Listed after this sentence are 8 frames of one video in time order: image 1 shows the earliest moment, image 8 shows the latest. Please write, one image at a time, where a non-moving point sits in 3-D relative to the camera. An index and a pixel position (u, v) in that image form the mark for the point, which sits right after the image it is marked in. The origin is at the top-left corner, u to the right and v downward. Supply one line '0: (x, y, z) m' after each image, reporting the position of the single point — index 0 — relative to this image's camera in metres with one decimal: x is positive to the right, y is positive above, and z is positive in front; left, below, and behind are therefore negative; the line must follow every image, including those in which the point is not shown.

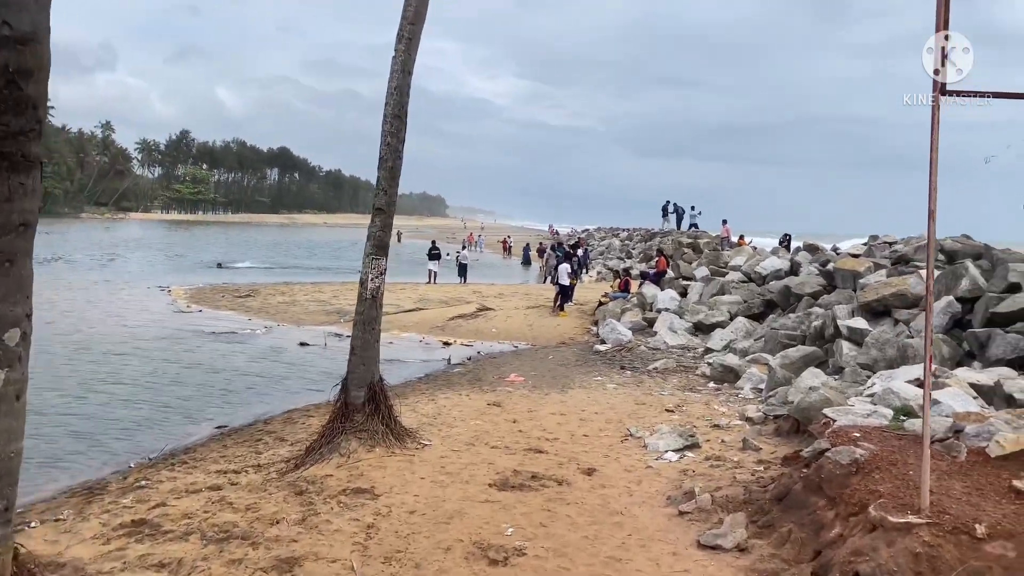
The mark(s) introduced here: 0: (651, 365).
0: (+1.8, -1.0, +11.0) m
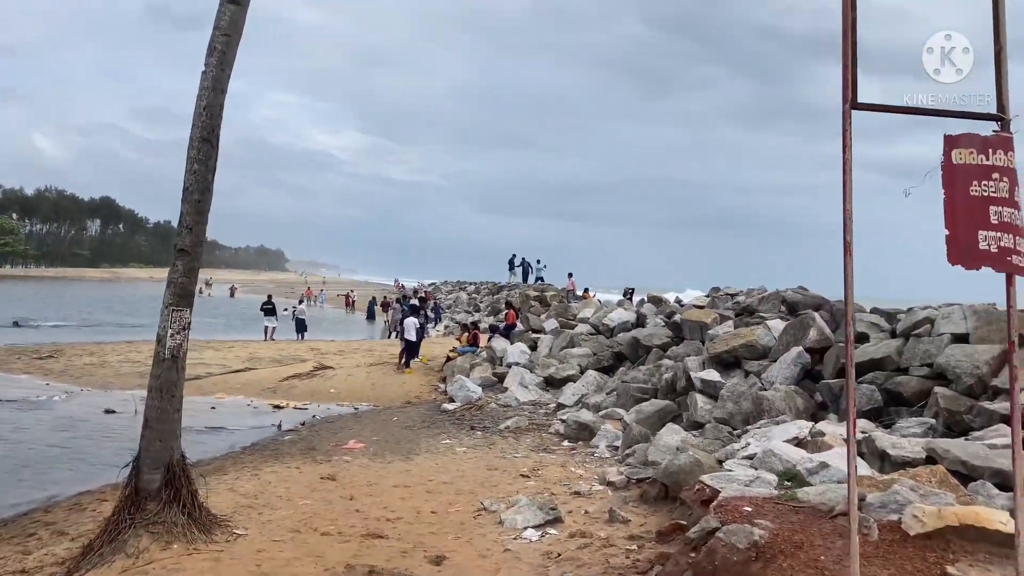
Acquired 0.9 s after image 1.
0: (-0.1, -1.7, +10.3) m
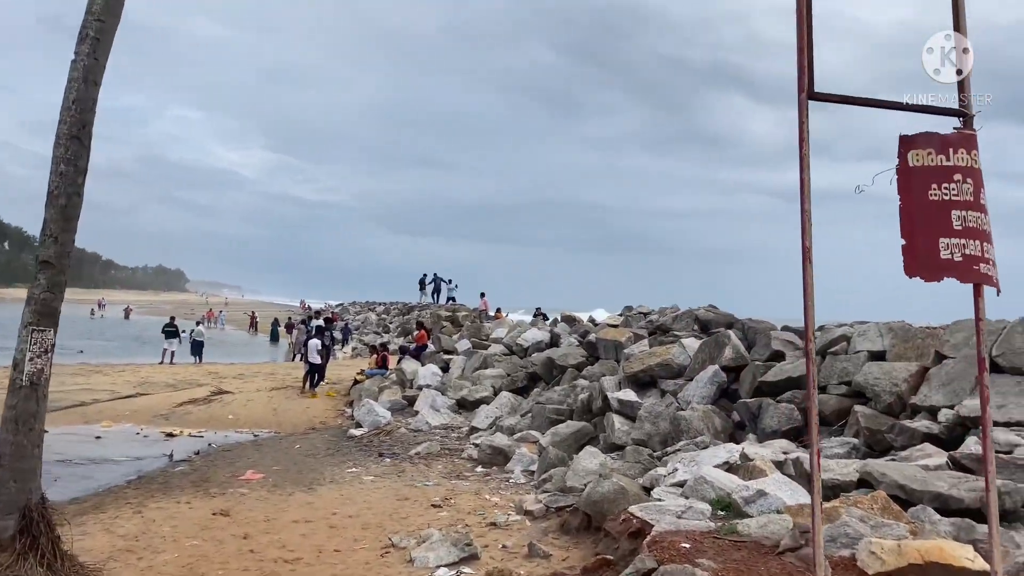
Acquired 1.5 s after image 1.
0: (-1.2, -1.9, +9.8) m
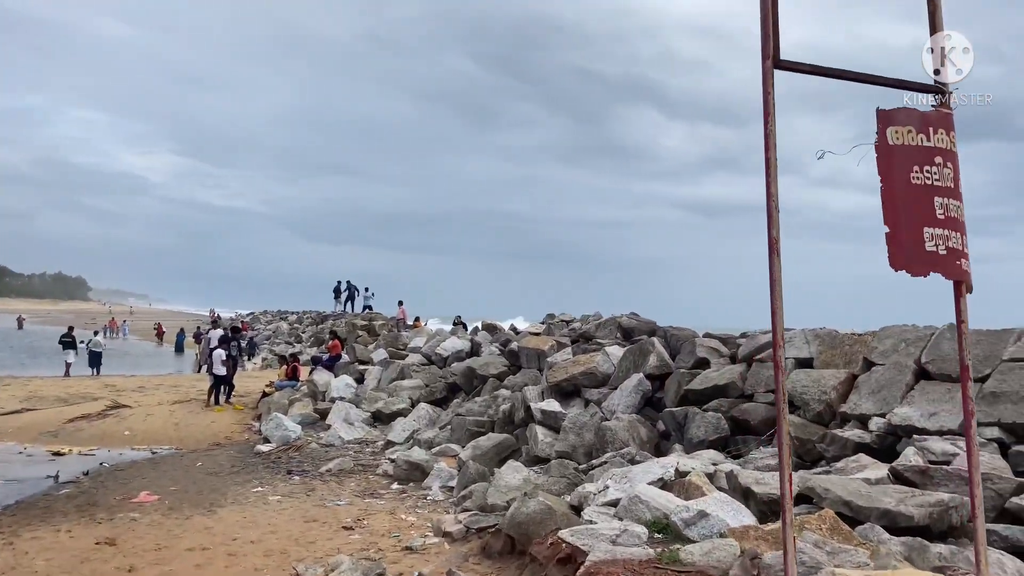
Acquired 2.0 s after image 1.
0: (-2.1, -2.0, +9.3) m
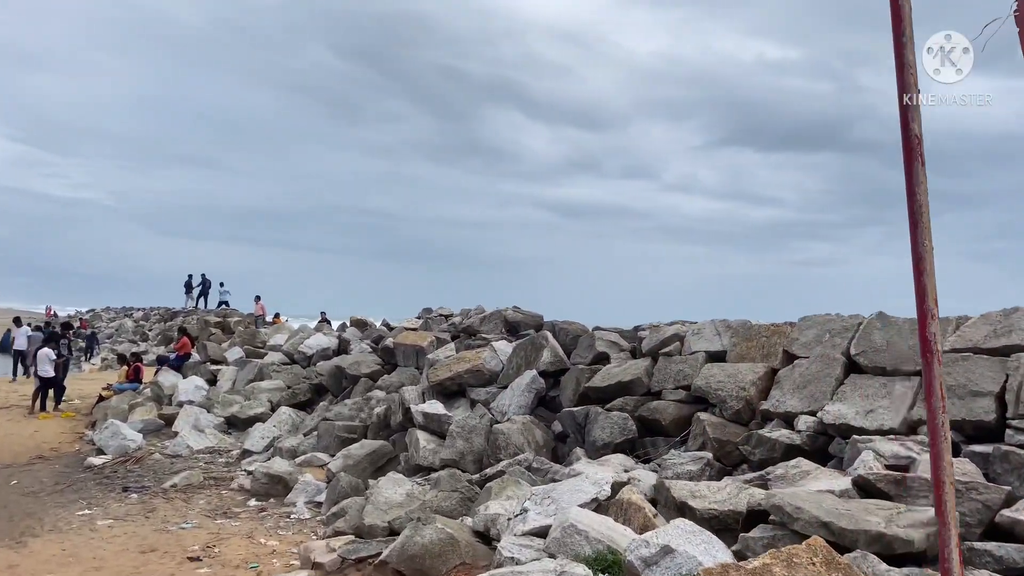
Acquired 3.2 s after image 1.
0: (-3.3, -1.9, +8.0) m
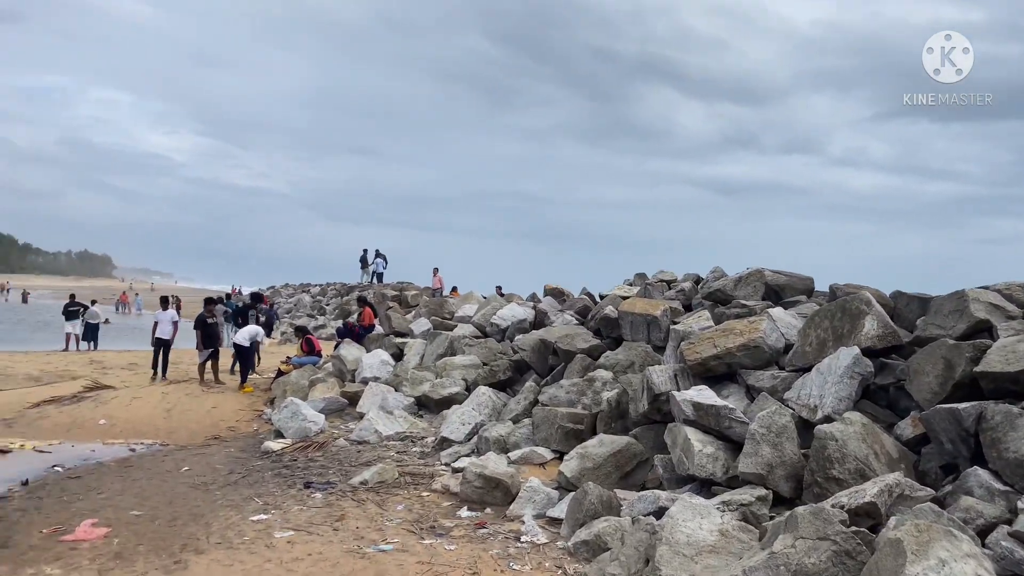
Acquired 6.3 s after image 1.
0: (-1.2, -1.5, +6.5) m
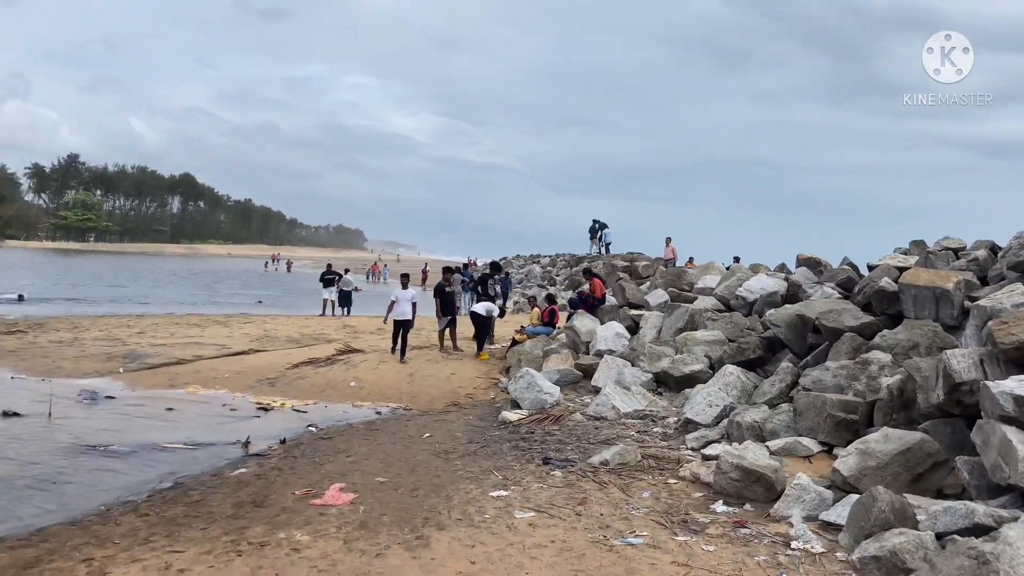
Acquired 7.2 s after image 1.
0: (+0.6, -1.2, +6.1) m
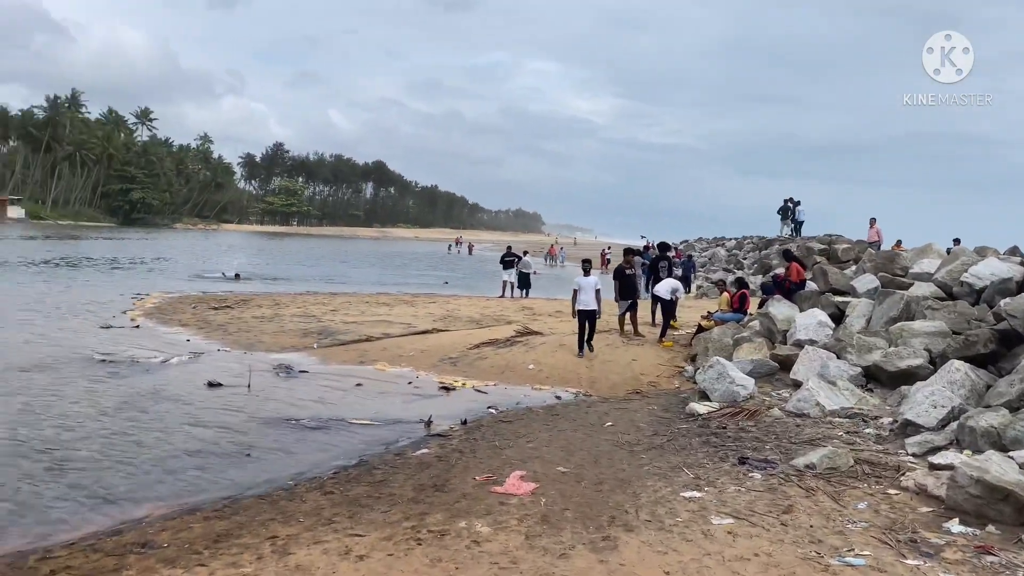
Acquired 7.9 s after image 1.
0: (+1.9, -1.1, +5.5) m
